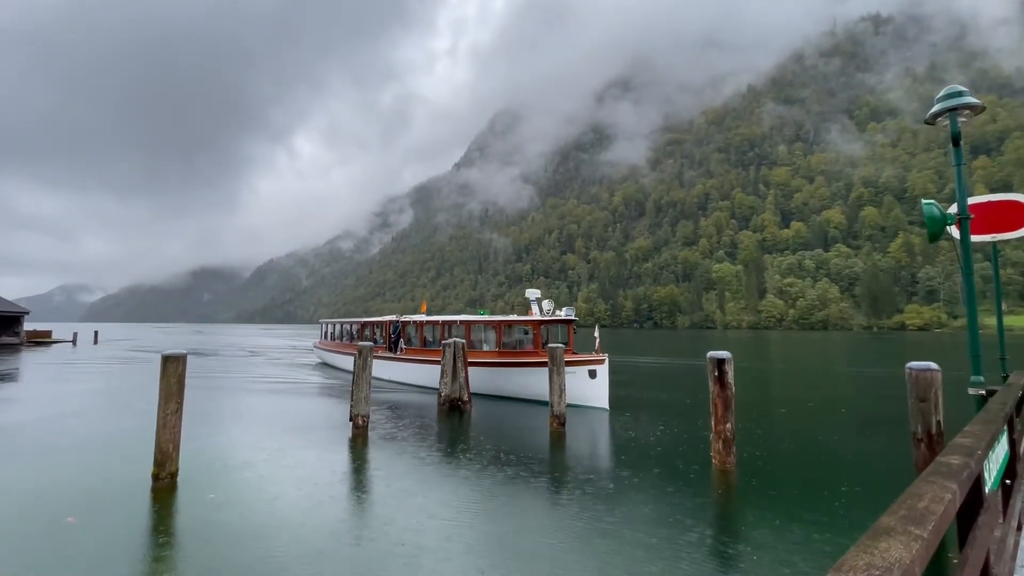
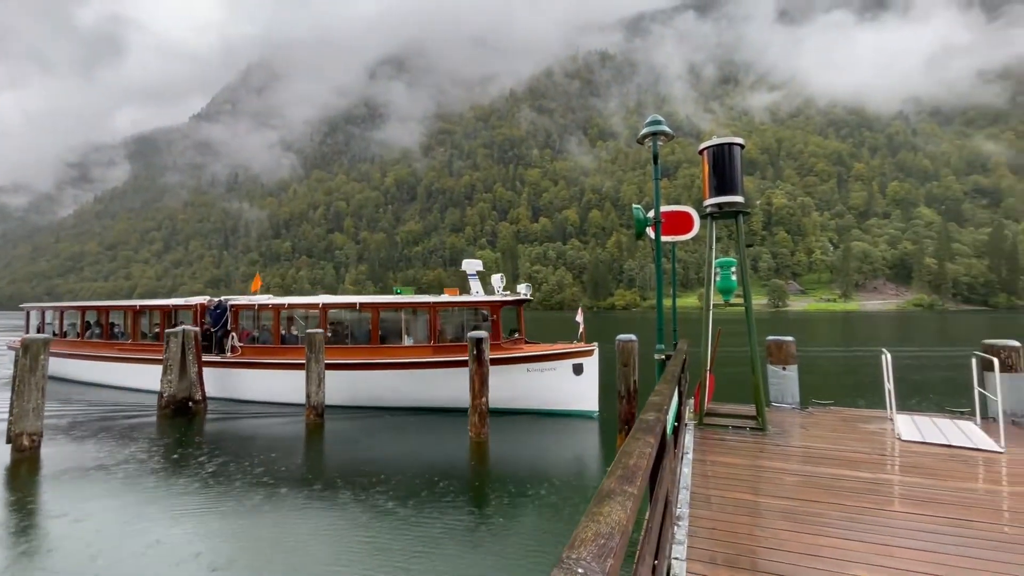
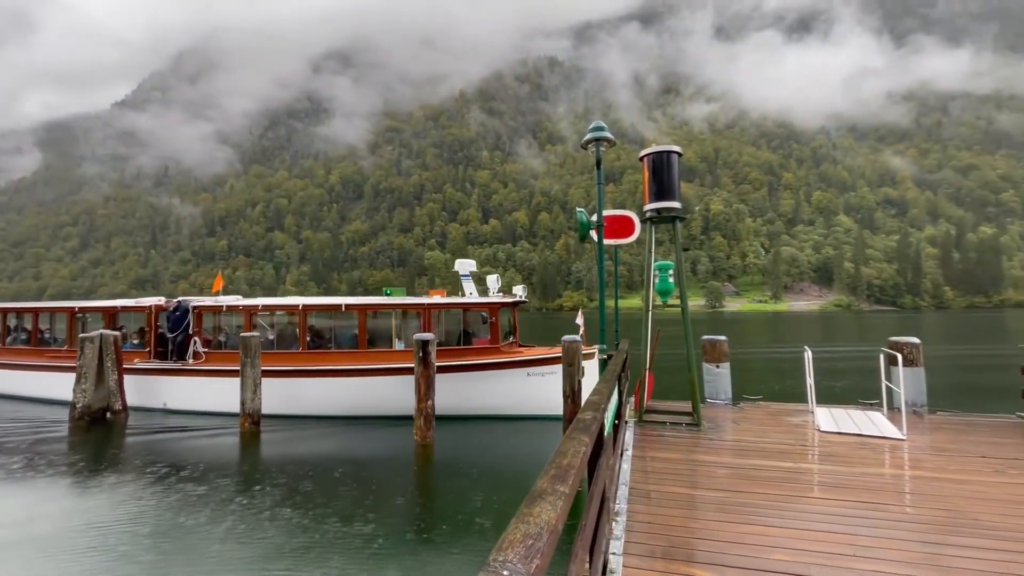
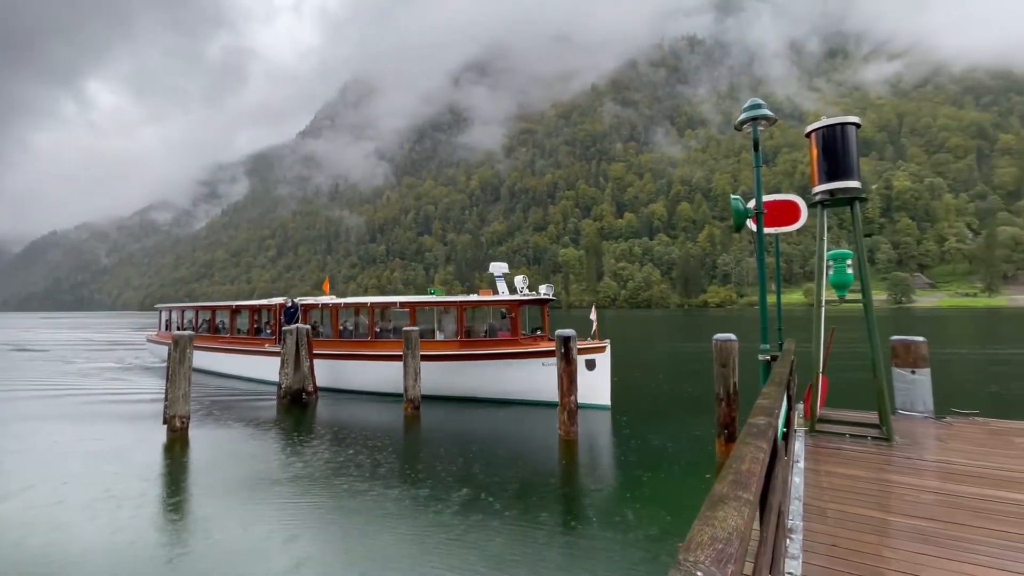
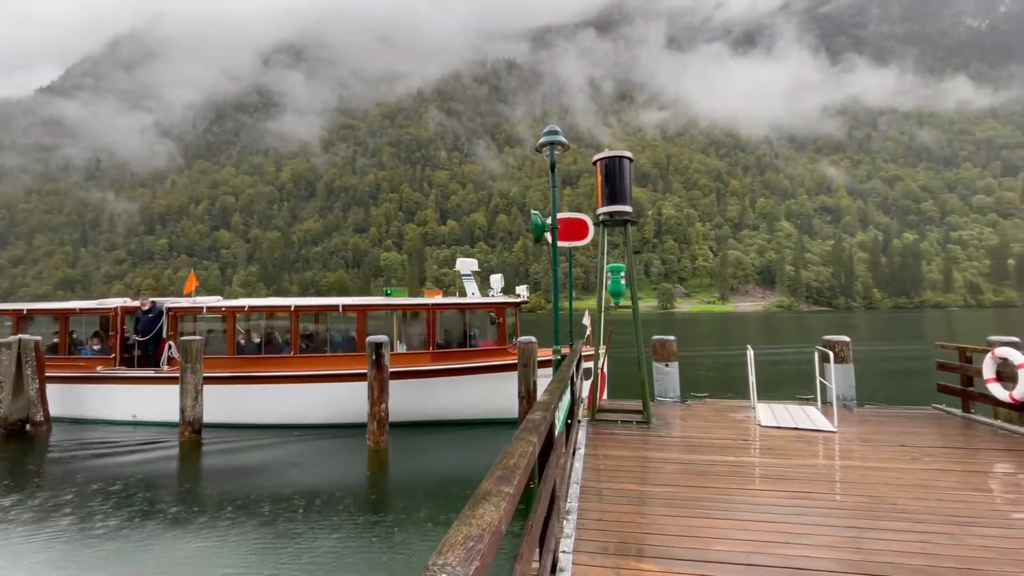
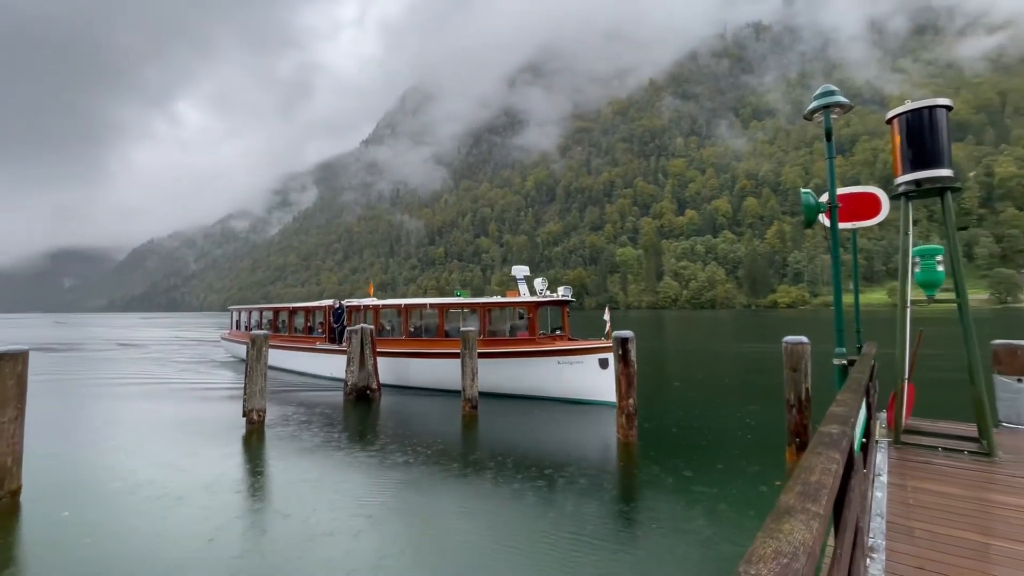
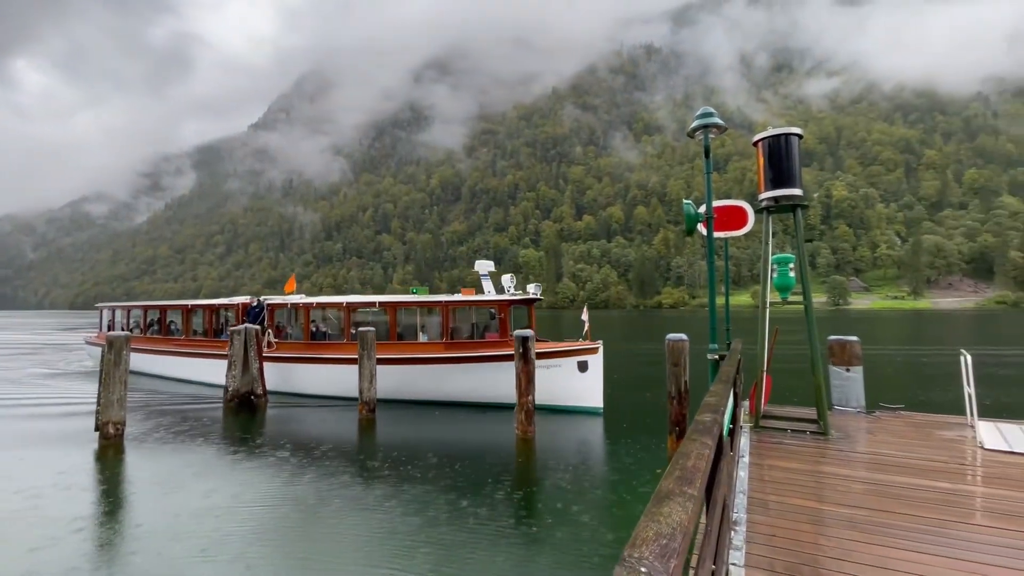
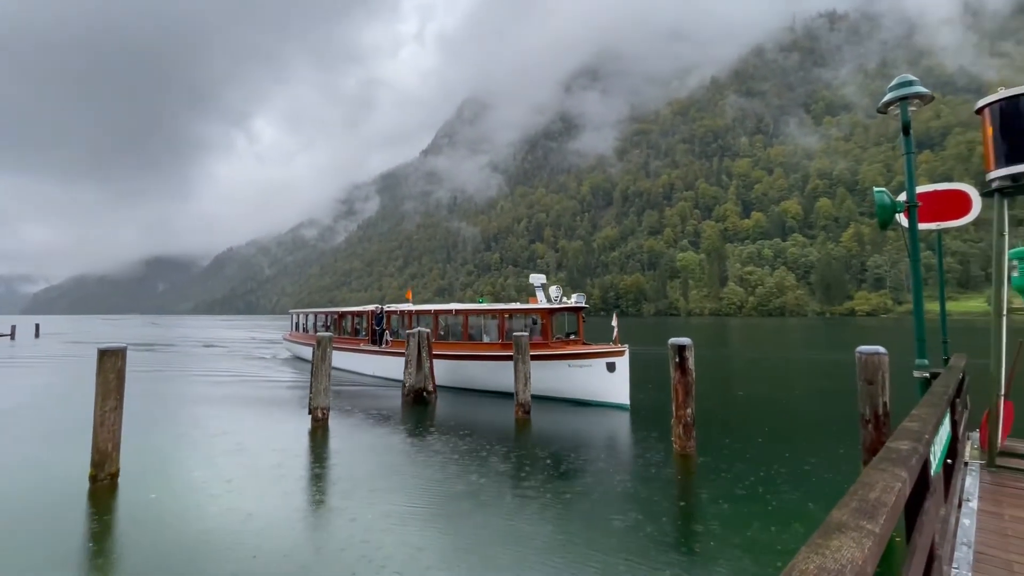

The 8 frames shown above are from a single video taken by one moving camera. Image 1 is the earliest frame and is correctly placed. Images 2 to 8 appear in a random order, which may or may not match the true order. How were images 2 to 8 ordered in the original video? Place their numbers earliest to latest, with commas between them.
8, 6, 4, 7, 2, 3, 5
